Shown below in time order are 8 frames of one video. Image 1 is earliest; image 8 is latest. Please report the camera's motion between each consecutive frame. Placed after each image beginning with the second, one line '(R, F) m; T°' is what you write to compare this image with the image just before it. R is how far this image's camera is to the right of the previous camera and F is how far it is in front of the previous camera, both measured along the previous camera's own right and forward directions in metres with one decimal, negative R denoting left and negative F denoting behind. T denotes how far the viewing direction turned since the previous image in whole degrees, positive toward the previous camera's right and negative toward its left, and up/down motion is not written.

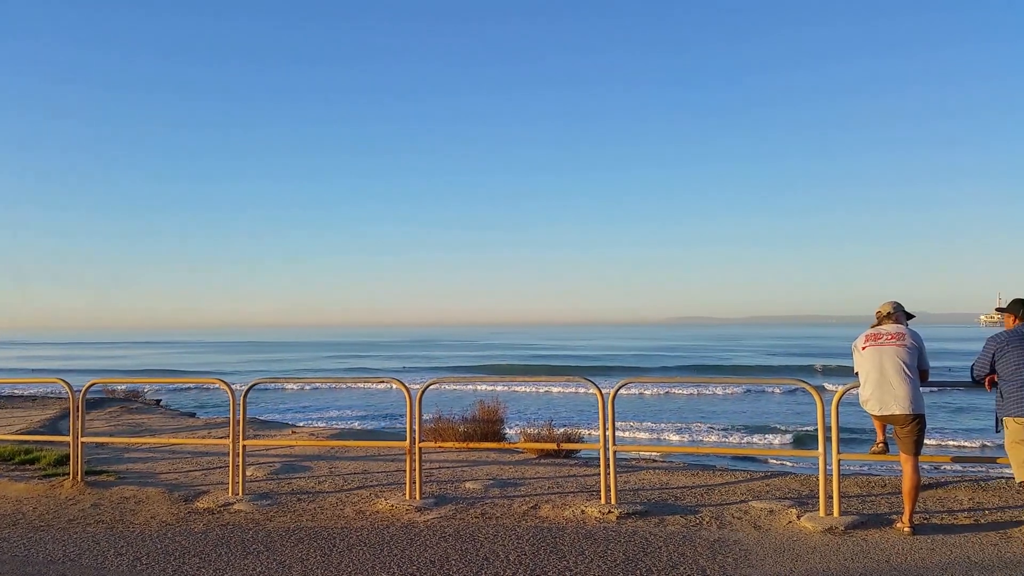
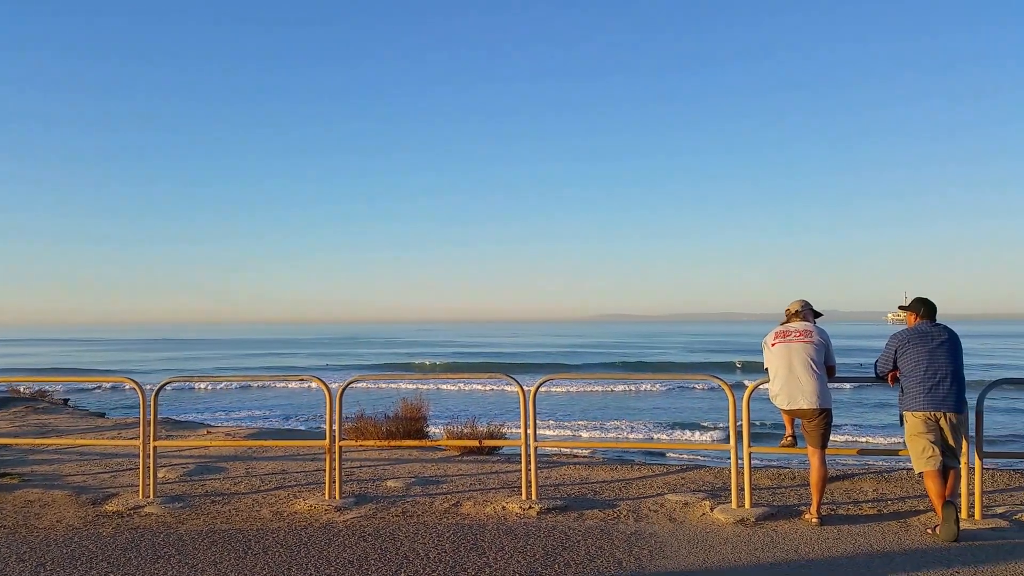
(+0.1, -0.3) m; +5°
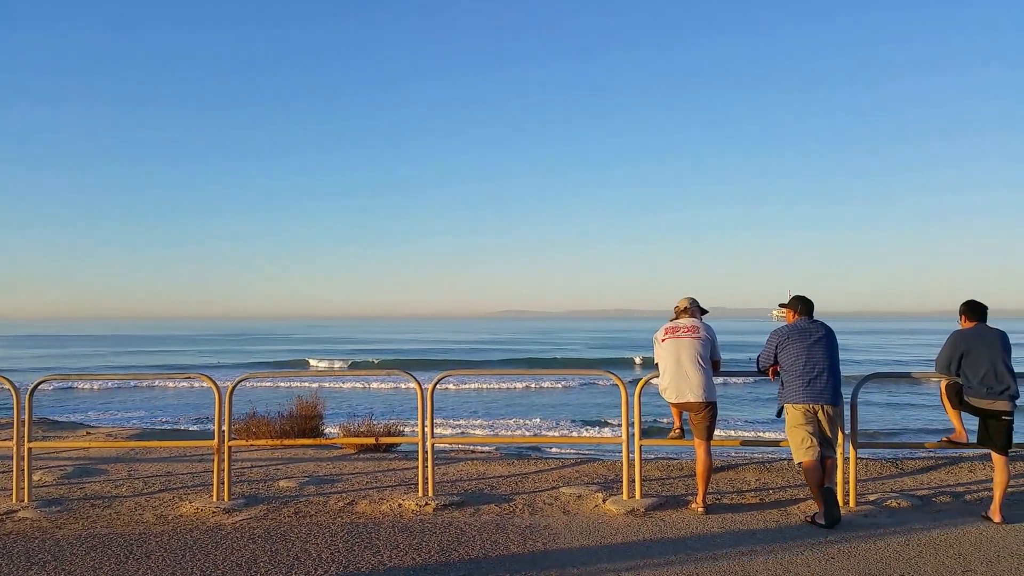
(+0.1, -0.2) m; +7°
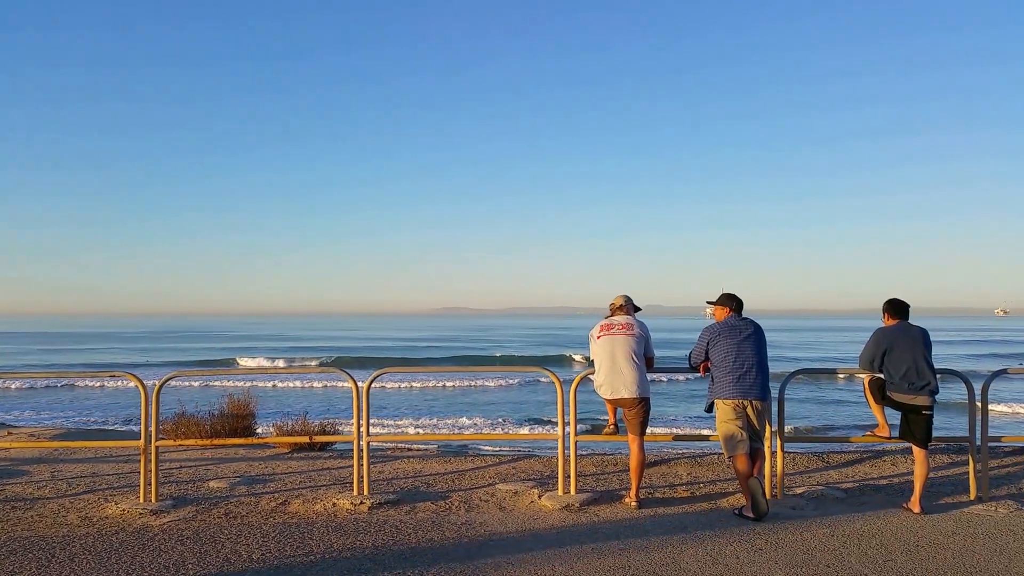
(0.0, -0.1) m; +4°
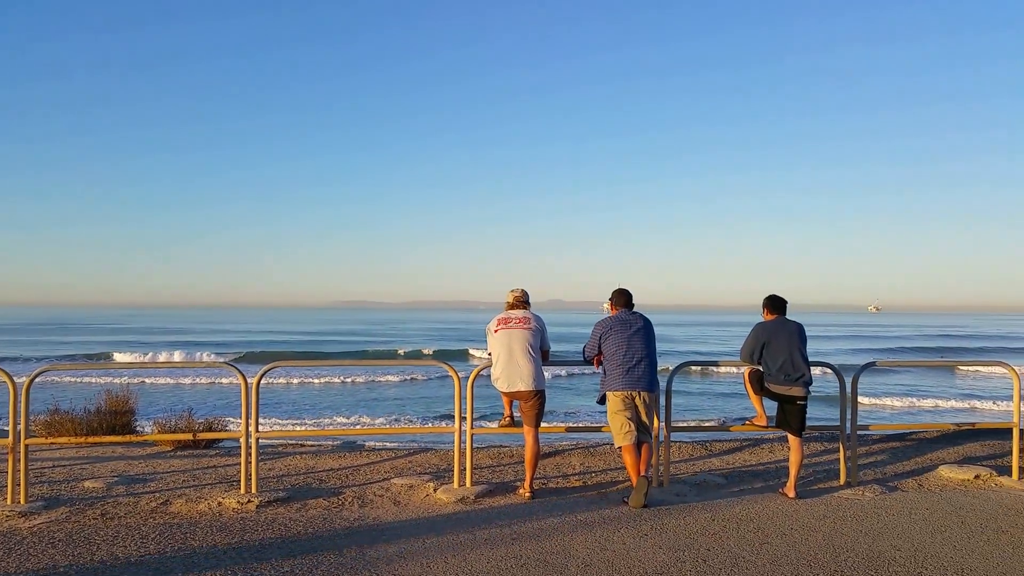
(-0.2, +0.1) m; +7°
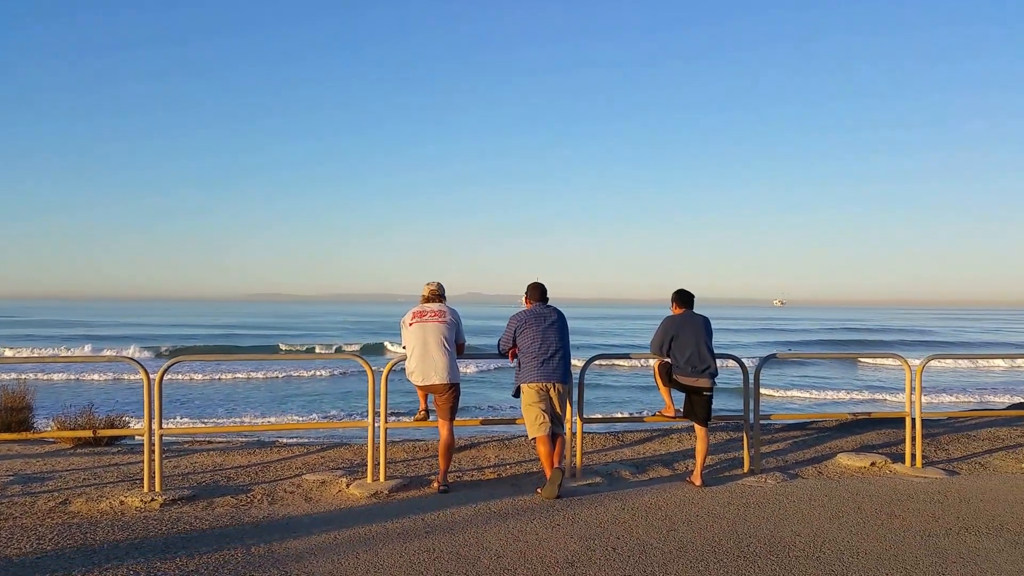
(0.0, -0.2) m; +6°
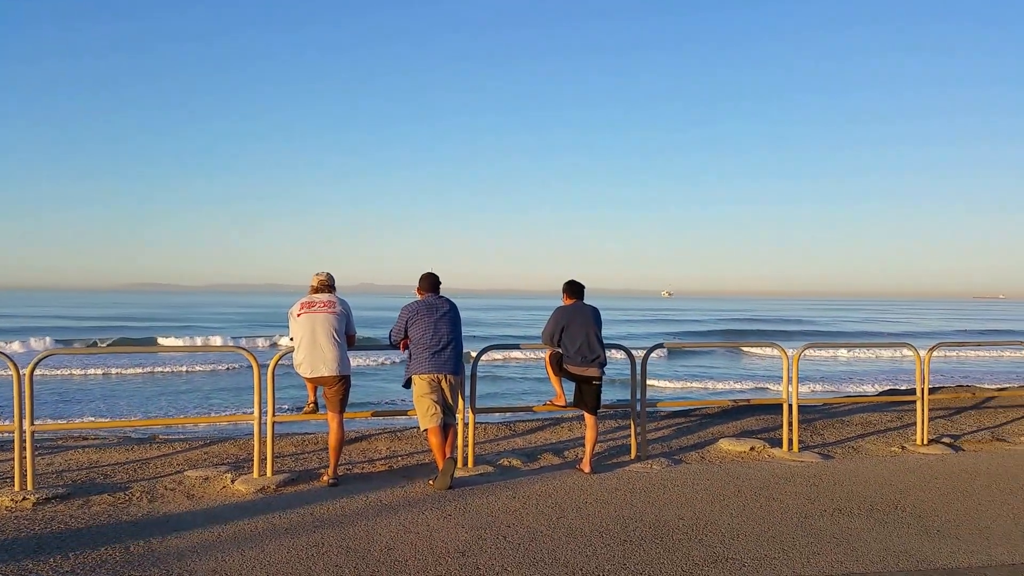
(+1.4, 0.0) m; +6°
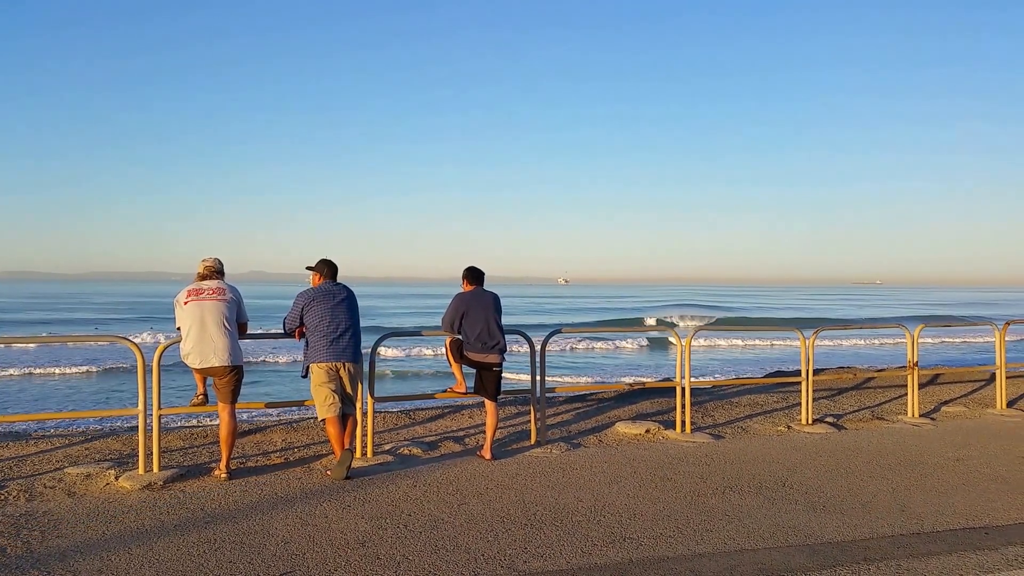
(+0.9, +0.3) m; +6°
